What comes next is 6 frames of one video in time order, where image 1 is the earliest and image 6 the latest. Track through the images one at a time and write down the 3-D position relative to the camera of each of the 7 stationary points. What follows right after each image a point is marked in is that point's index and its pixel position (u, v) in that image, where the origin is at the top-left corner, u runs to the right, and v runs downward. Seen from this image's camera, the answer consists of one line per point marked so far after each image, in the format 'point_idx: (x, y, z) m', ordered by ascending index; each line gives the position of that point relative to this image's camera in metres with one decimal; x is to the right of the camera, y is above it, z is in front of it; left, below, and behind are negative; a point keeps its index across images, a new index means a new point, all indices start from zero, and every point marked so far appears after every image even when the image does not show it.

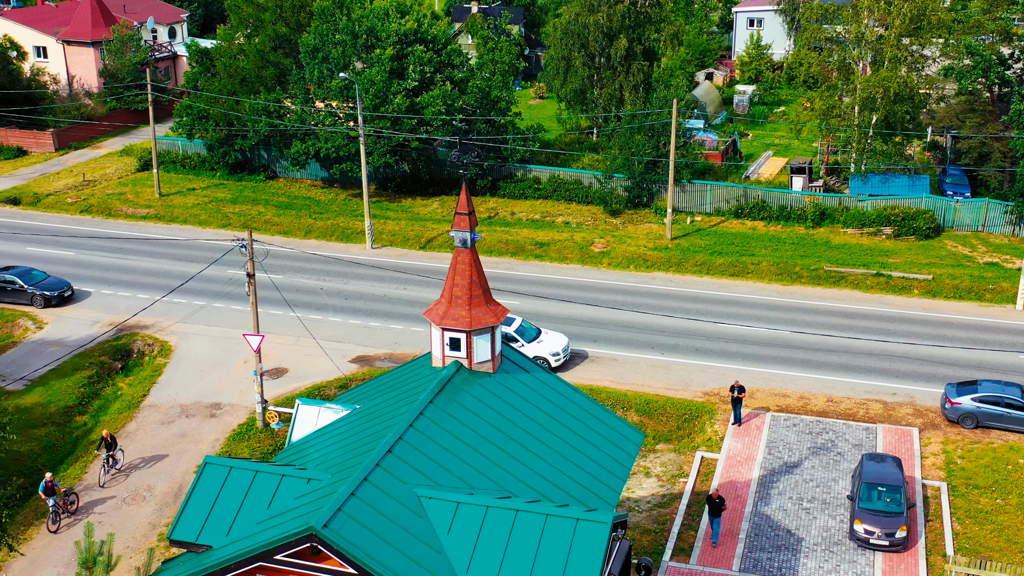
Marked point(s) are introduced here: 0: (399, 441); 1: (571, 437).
0: (-1.6, -2.2, +16.7) m
1: (+0.9, -2.4, +19.0) m
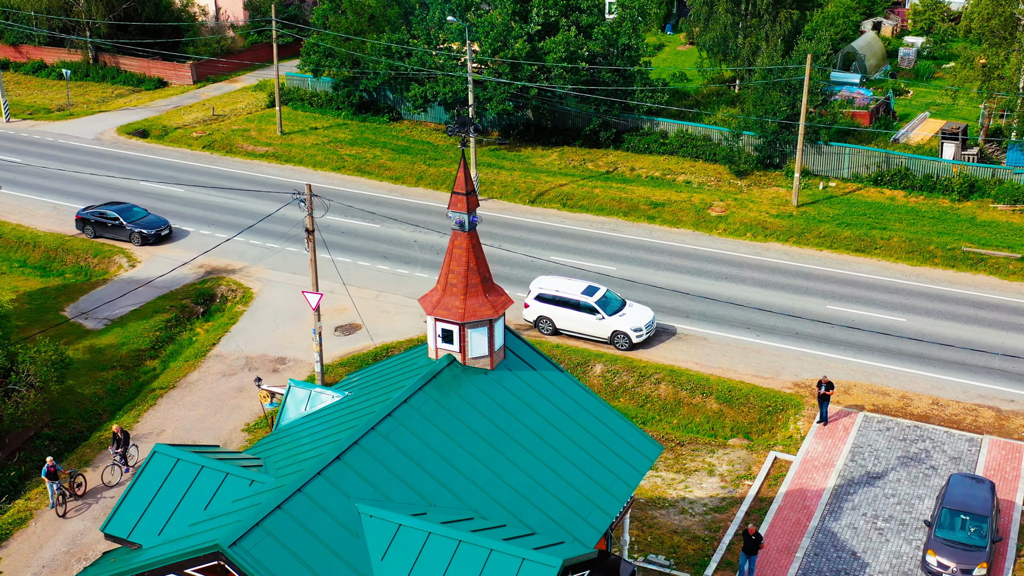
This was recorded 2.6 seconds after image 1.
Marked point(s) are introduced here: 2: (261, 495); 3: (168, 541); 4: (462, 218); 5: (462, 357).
0: (-2.1, -2.1, +15.1) m
1: (+0.8, -2.3, +17.0) m
2: (-3.1, -2.6, +14.5) m
3: (-4.3, -3.2, +14.5) m
4: (-0.7, +1.0, +17.1) m
5: (-0.8, -1.0, +17.5) m
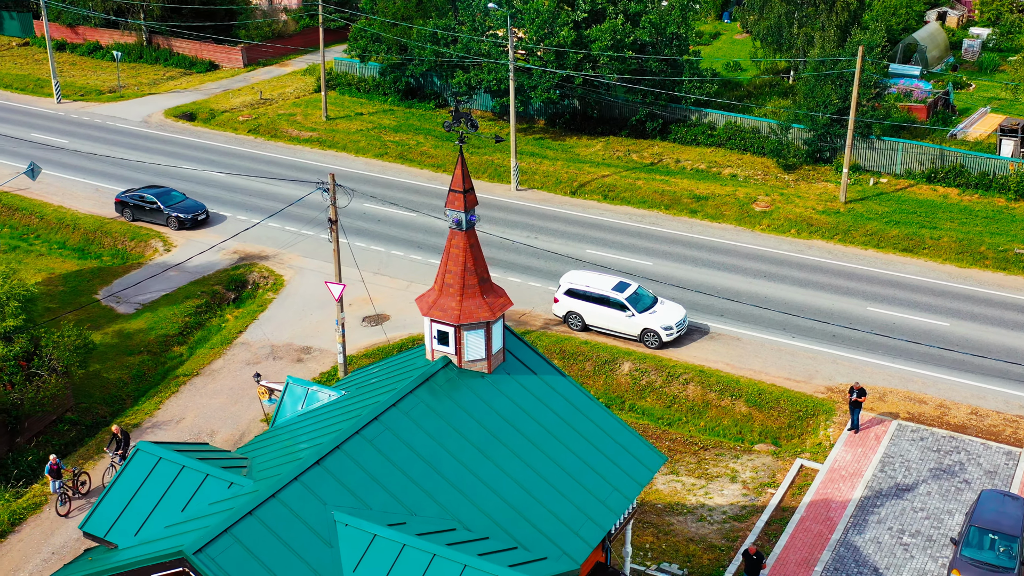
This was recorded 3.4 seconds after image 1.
0: (-2.2, -2.1, +14.7) m
1: (+0.7, -2.4, +16.4) m
2: (-3.4, -2.6, +14.2) m
3: (-4.5, -3.1, +14.2) m
4: (-0.7, +1.0, +16.6) m
5: (-0.8, -1.0, +17.0) m
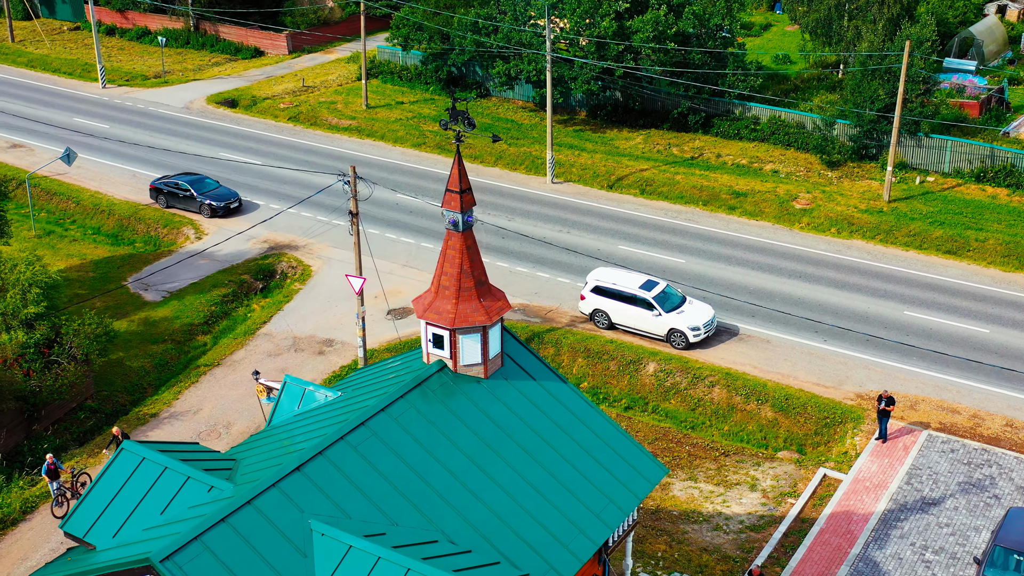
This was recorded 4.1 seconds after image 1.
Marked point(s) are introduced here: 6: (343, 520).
0: (-2.4, -2.1, +14.4) m
1: (+0.6, -2.4, +15.9) m
2: (-3.5, -2.6, +13.9) m
3: (-4.7, -3.1, +14.0) m
4: (-0.7, +1.0, +16.1) m
5: (-0.8, -1.1, +16.6) m
6: (-2.0, -2.7, +13.8) m
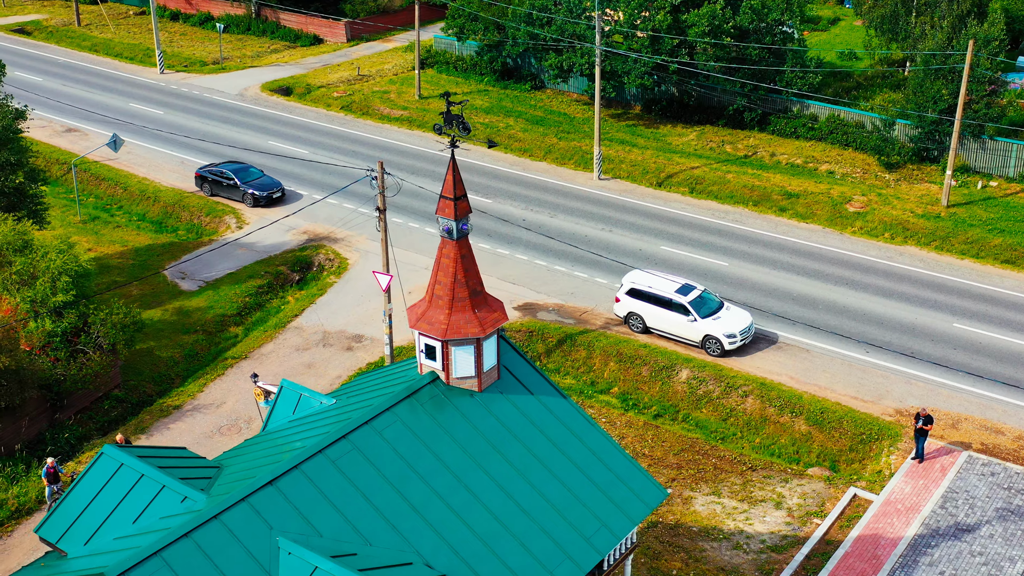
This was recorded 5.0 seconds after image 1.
0: (-2.6, -2.2, +13.9) m
1: (+0.5, -2.6, +15.3) m
2: (-3.8, -2.6, +13.5) m
3: (-5.0, -3.1, +13.7) m
4: (-0.8, +0.9, +15.6) m
5: (-0.9, -1.2, +16.0) m
6: (-2.3, -2.9, +13.3) m
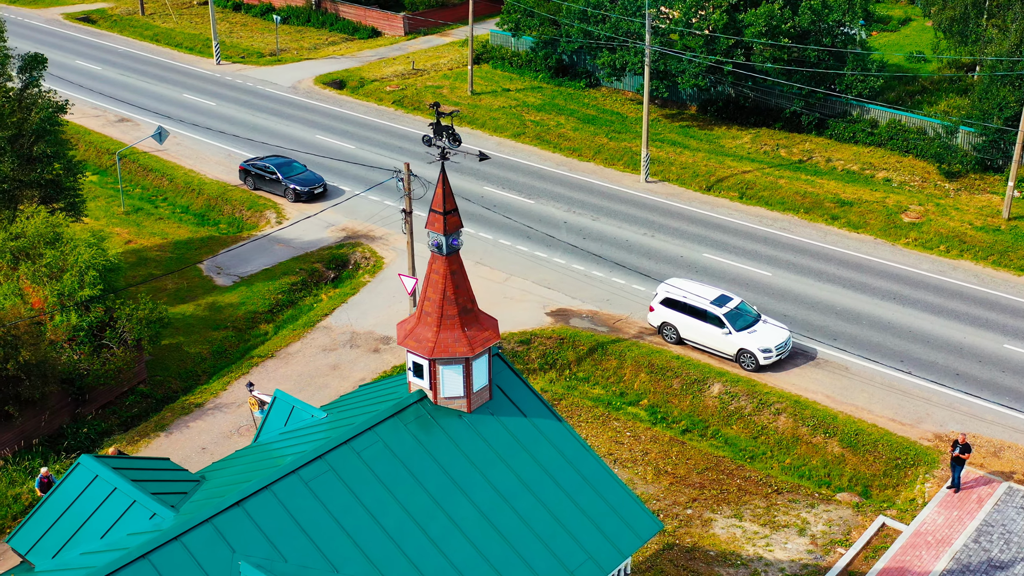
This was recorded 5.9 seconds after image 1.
0: (-2.9, -2.4, +13.5) m
1: (+0.3, -2.9, +14.7) m
2: (-4.1, -2.8, +13.2) m
3: (-5.3, -3.2, +13.4) m
4: (-0.9, +0.6, +15.0) m
5: (-1.0, -1.4, +15.5) m
6: (-2.6, -3.0, +12.9) m
